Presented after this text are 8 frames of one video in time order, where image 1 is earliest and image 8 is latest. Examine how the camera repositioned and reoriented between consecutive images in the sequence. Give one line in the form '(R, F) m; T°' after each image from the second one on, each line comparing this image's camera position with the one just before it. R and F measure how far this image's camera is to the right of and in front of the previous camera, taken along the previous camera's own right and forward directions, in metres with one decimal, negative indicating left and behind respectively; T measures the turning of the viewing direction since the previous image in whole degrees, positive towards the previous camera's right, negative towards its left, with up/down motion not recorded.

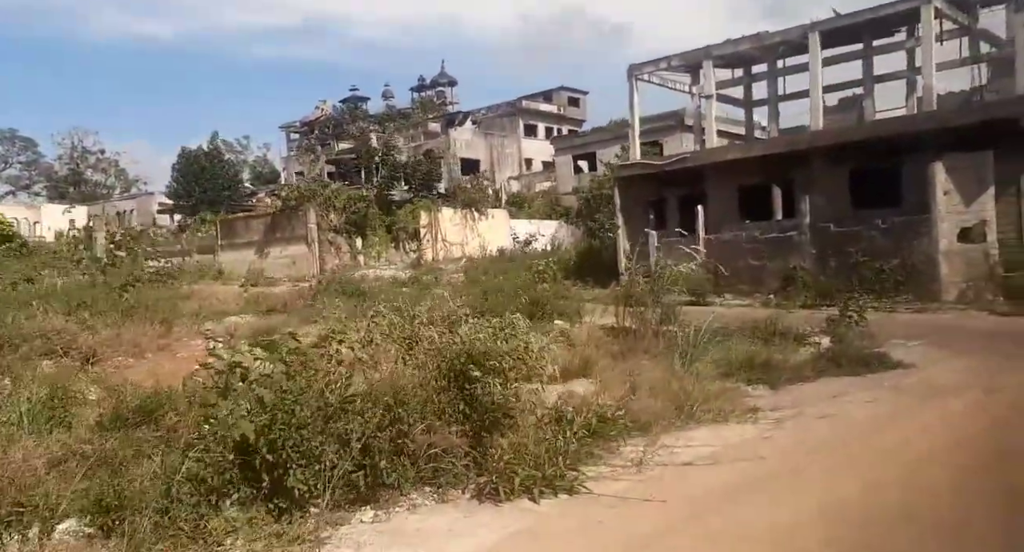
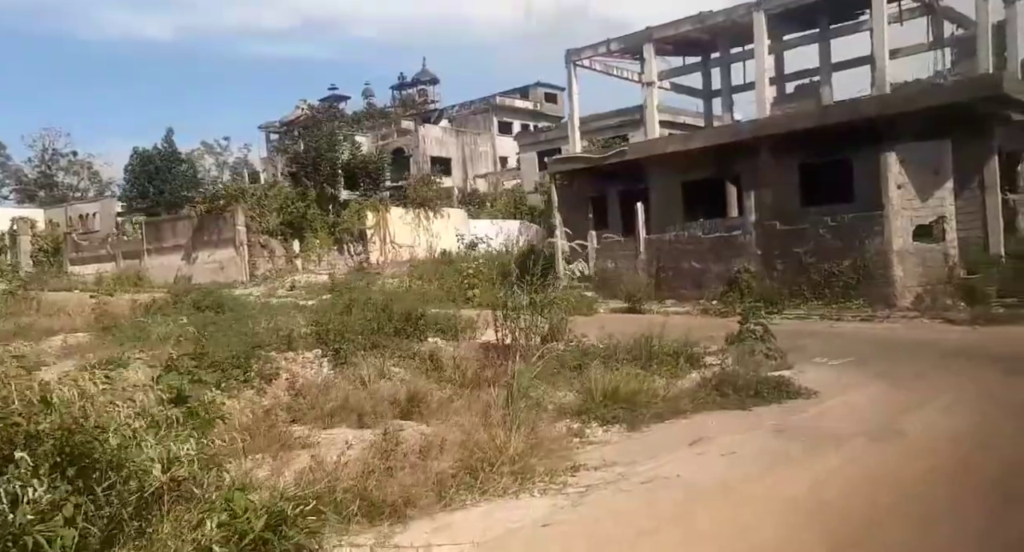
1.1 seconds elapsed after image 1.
(+1.5, +1.8) m; 0°
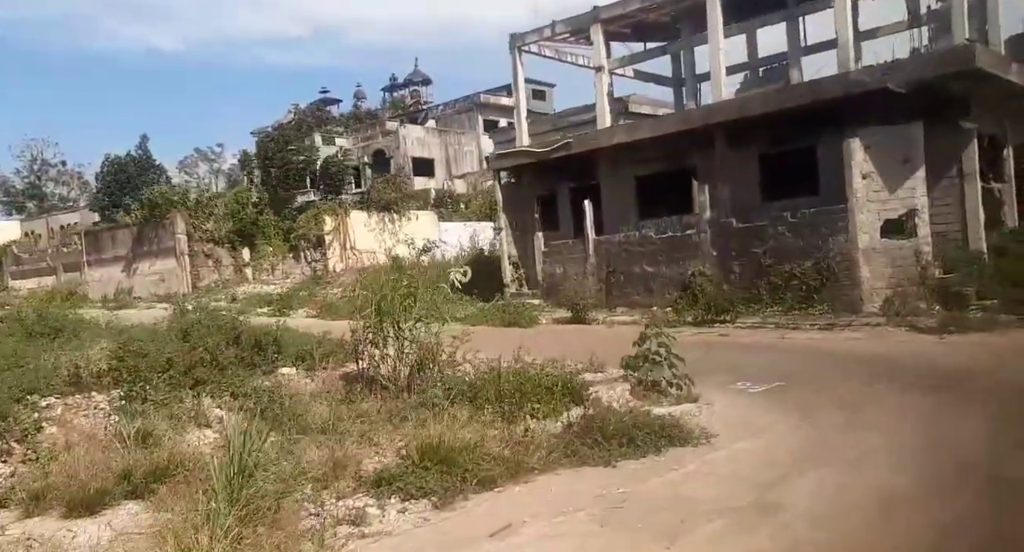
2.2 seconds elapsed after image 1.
(+1.4, +1.7) m; 0°
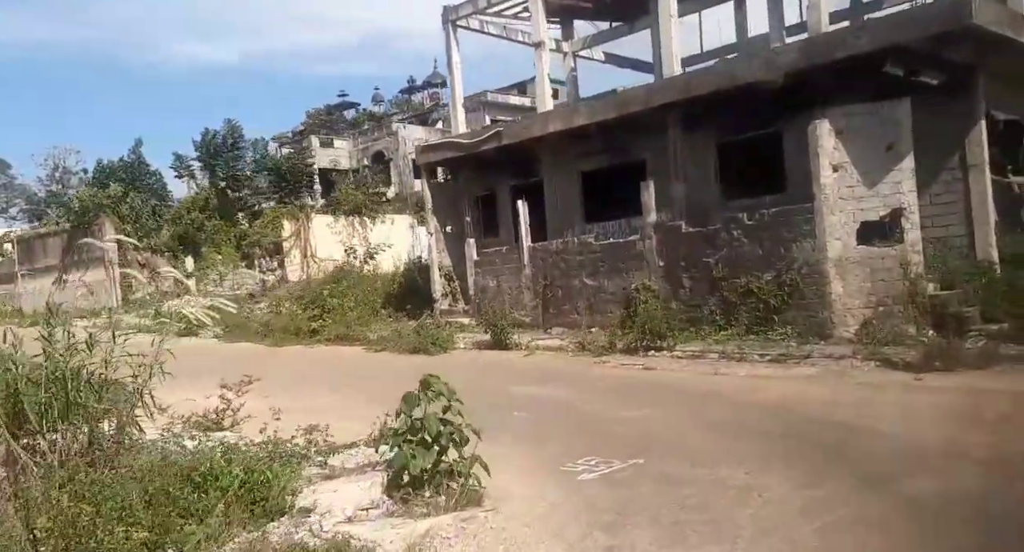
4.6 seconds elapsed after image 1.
(+2.0, +2.8) m; -2°
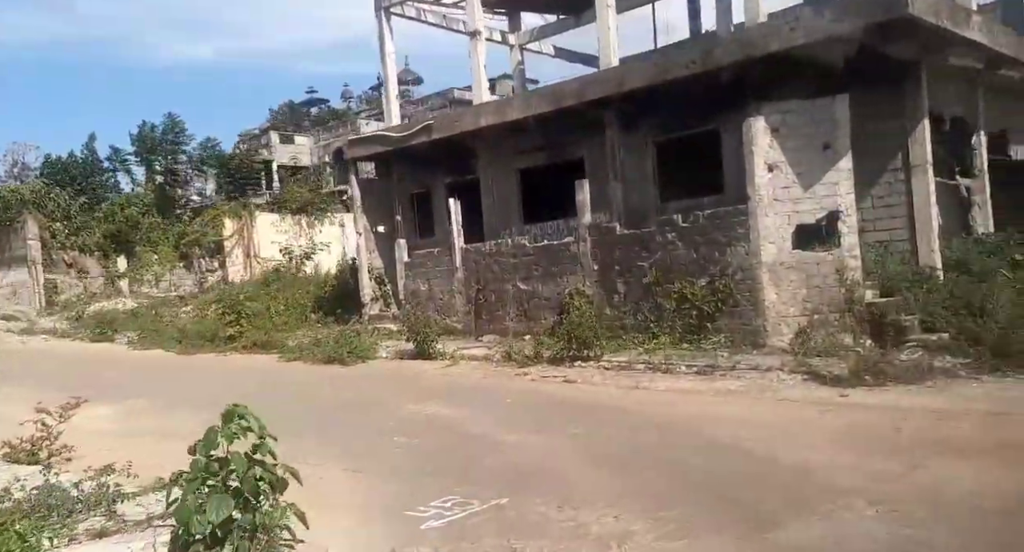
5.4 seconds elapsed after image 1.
(+0.7, +0.7) m; +2°
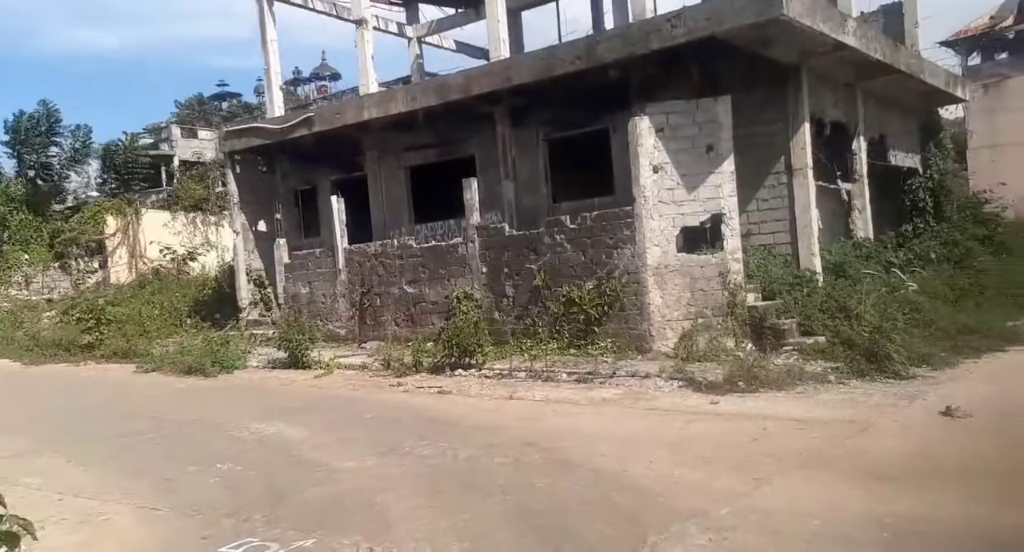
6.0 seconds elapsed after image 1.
(+0.5, +0.4) m; +5°
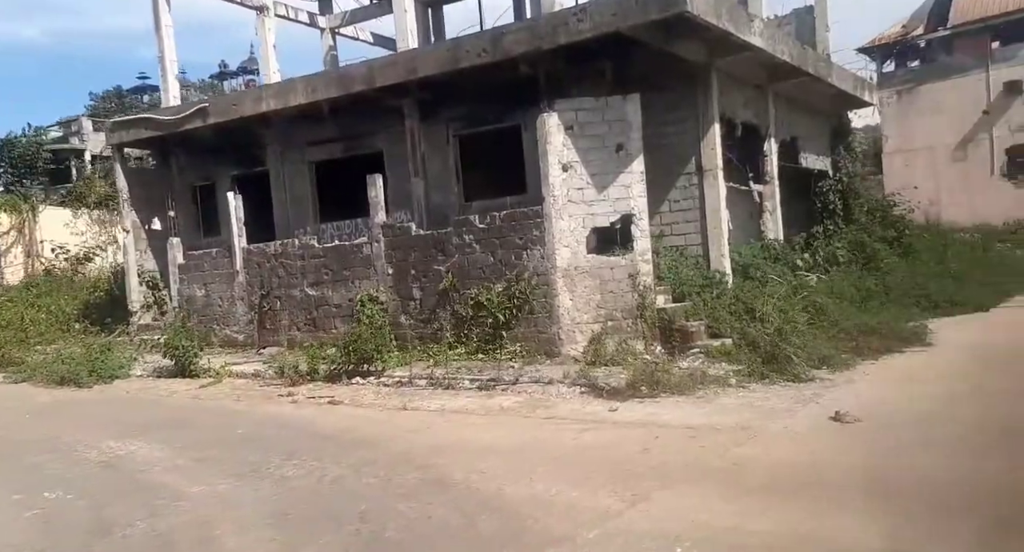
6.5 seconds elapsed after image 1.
(+0.4, +0.4) m; +4°
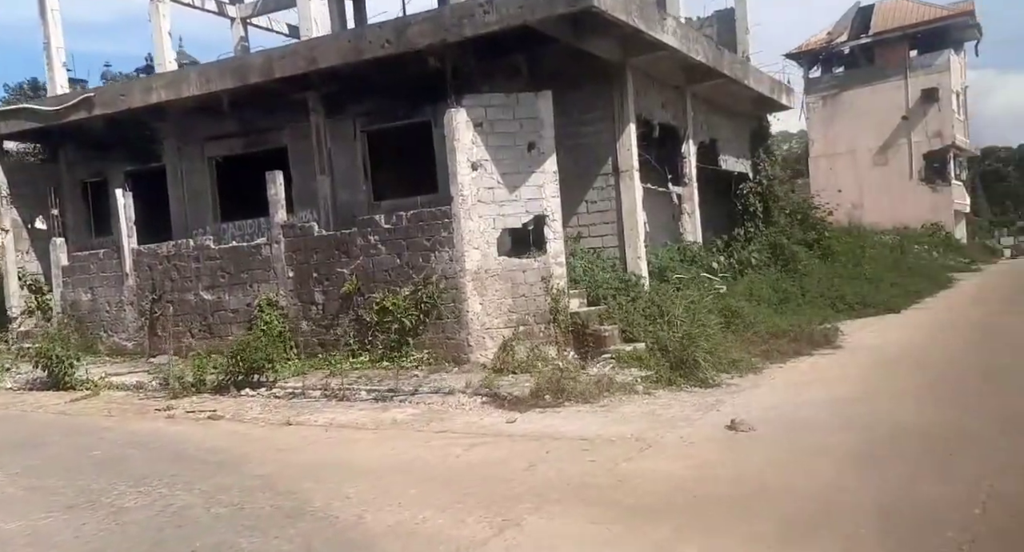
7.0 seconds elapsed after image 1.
(+0.3, +0.5) m; +4°
